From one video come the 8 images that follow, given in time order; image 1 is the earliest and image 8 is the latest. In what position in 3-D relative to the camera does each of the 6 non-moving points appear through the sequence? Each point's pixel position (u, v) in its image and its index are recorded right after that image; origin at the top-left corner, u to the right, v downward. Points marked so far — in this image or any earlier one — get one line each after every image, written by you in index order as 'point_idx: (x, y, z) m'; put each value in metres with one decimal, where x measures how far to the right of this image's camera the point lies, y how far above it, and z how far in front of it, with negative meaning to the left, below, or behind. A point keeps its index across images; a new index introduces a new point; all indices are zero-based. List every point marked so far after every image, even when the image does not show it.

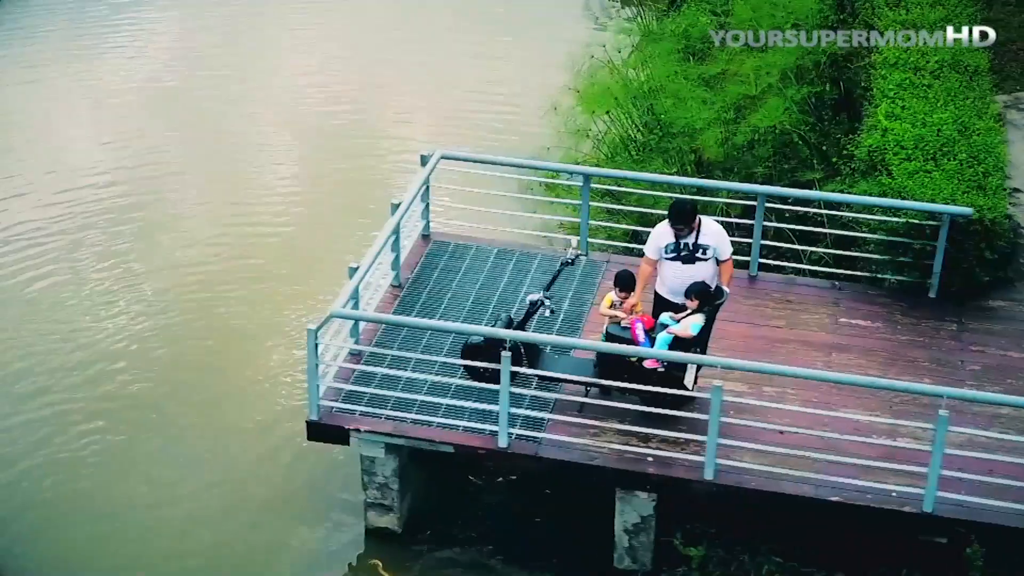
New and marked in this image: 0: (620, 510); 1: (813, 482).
0: (+0.5, -1.0, +7.9) m
1: (+1.3, -0.8, +7.6) m
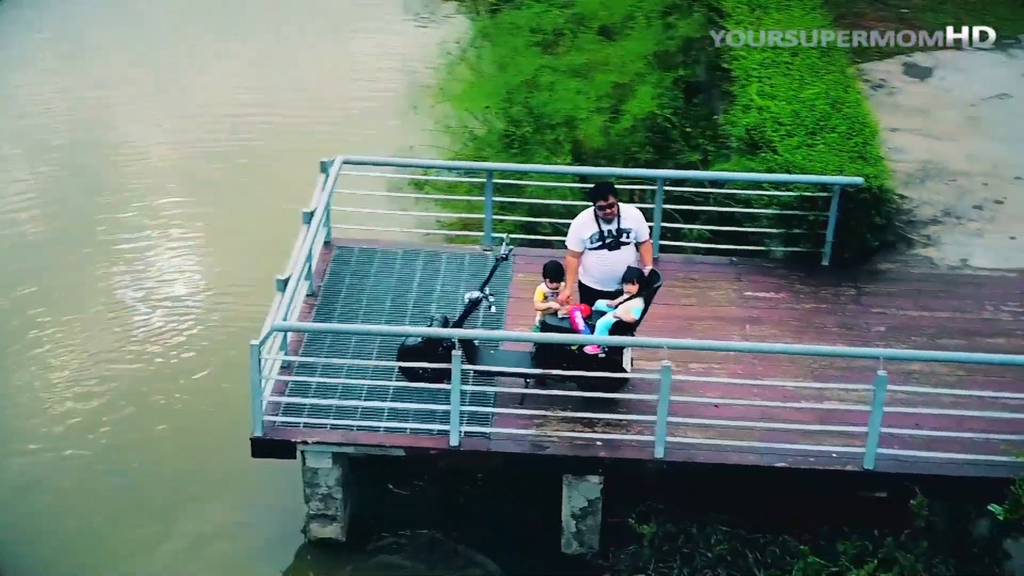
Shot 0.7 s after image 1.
0: (+0.2, -0.9, +8.1) m
1: (+1.1, -0.7, +7.9) m
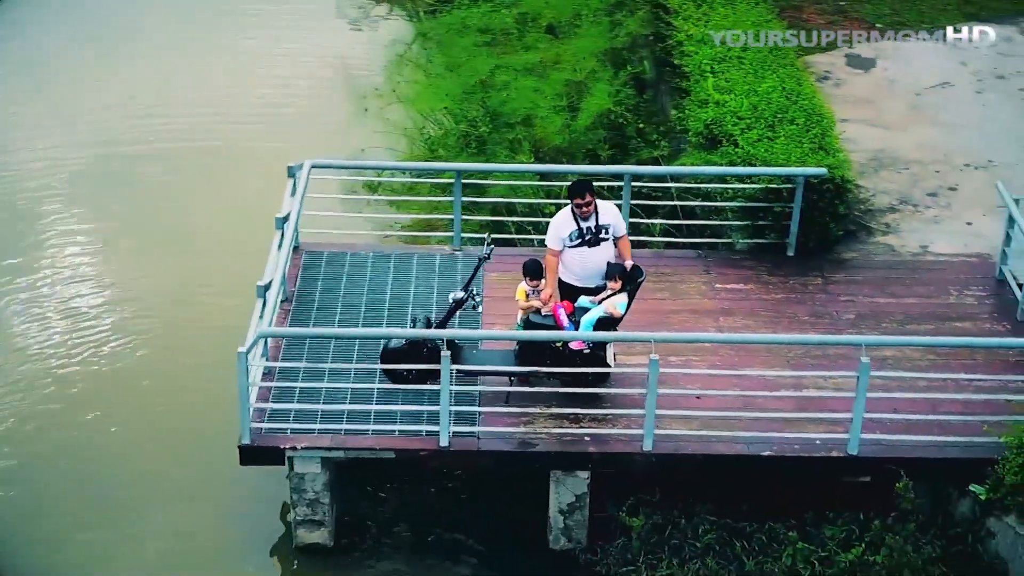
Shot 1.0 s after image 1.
0: (+0.2, -0.9, +8.2) m
1: (+1.0, -0.7, +8.0) m
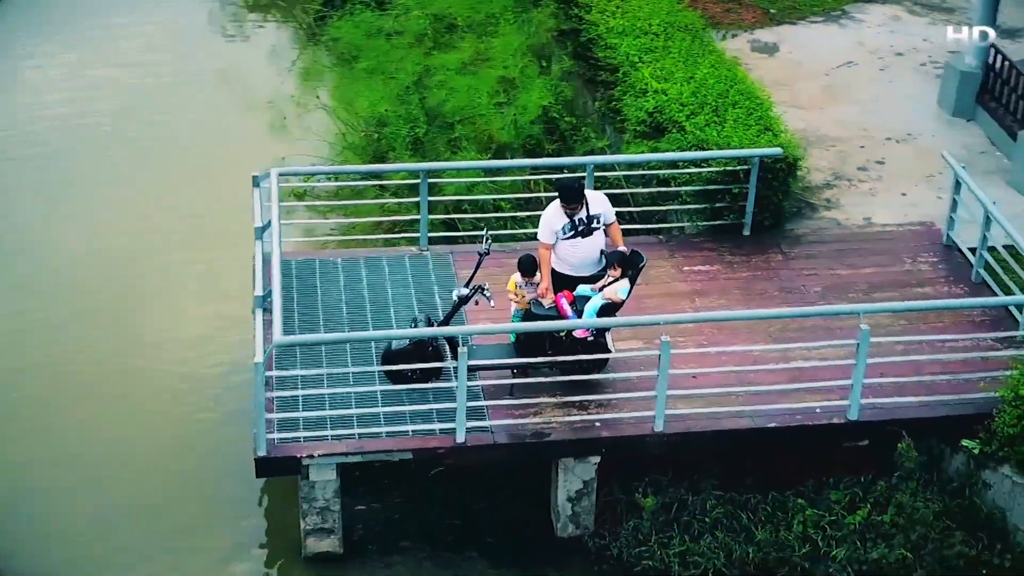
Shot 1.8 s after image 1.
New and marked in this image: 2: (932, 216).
0: (+0.2, -0.9, +8.3) m
1: (+1.1, -0.6, +8.2) m
2: (+2.2, +0.4, +9.7) m
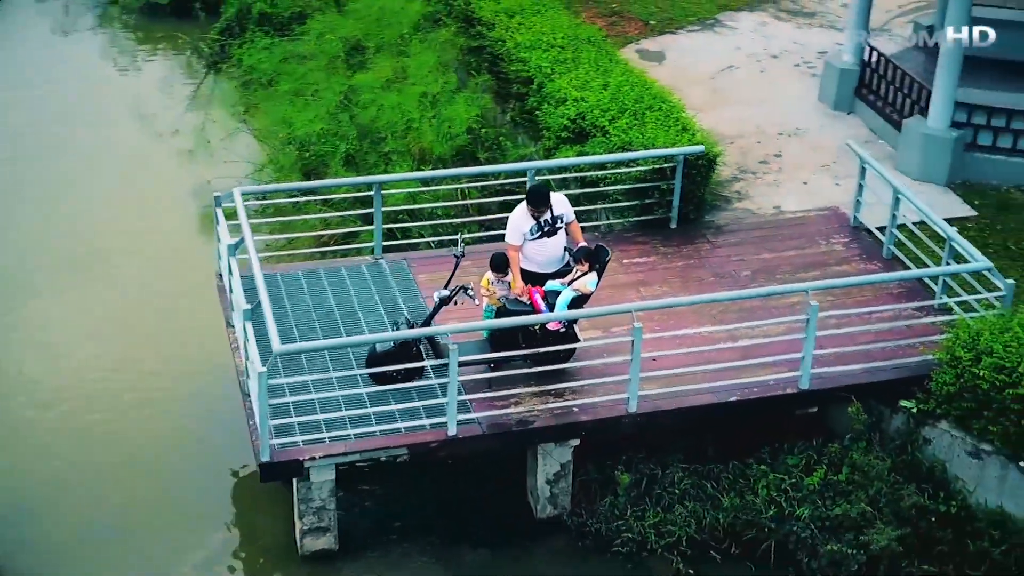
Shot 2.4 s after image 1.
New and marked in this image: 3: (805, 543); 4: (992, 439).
0: (+0.2, -0.9, +8.8) m
1: (+1.0, -0.5, +8.9) m
2: (+1.9, +0.5, +10.5) m
3: (+1.5, -1.3, +8.9) m
4: (+2.4, -0.7, +8.7) m
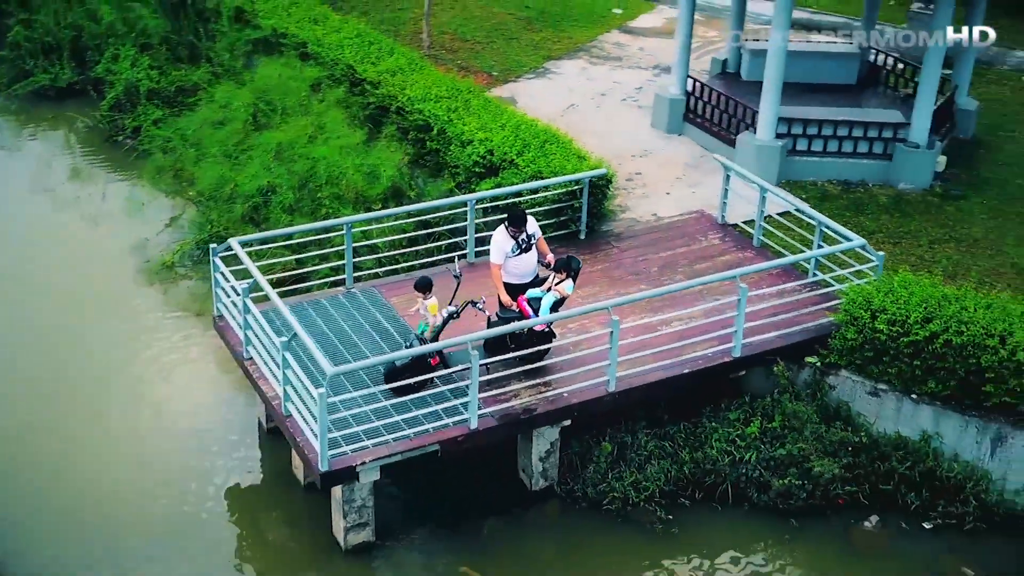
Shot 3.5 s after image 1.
0: (+0.2, -0.9, +10.5) m
1: (+0.9, -0.5, +10.8) m
2: (+1.3, +0.6, +12.6) m
3: (+1.5, -1.2, +10.8) m
4: (+2.3, -0.5, +11.0) m
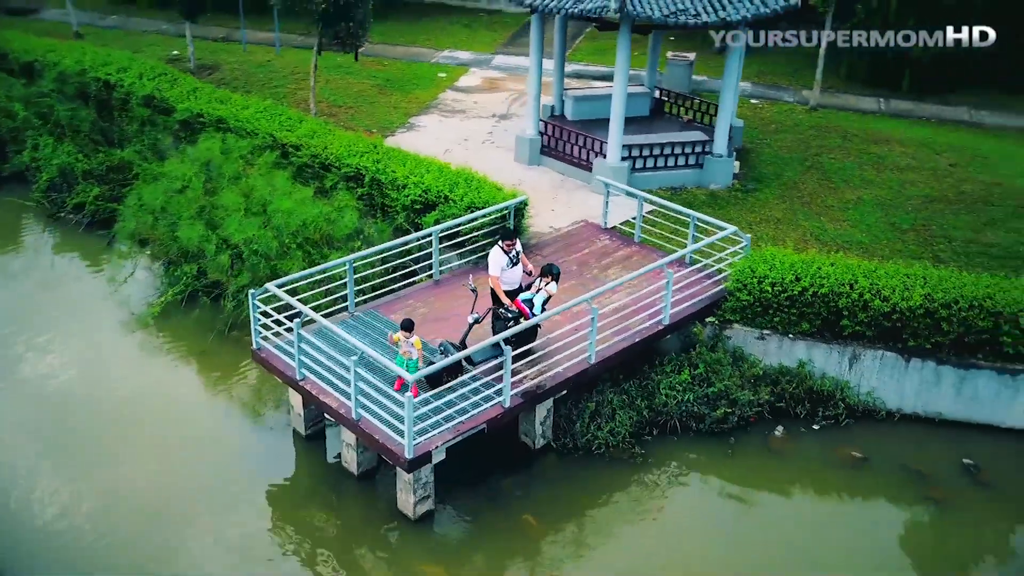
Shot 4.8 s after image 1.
0: (+0.3, -0.9, +13.8) m
1: (+0.8, -0.4, +14.2) m
2: (+0.6, +0.6, +16.1) m
3: (+1.4, -1.0, +14.5) m
4: (+2.1, -0.3, +14.8) m
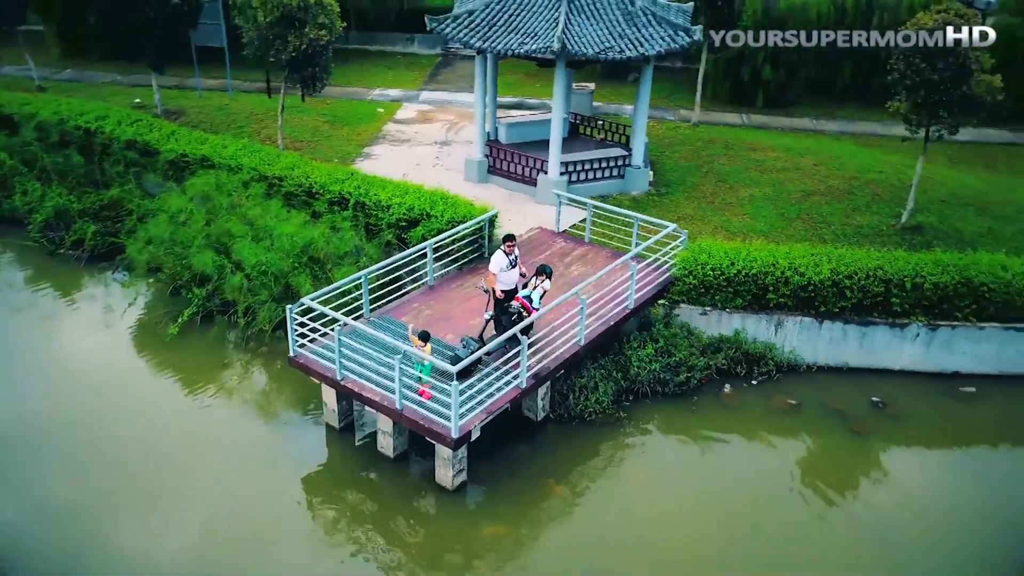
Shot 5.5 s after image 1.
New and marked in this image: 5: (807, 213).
0: (+0.4, -0.8, +16.7) m
1: (+0.8, -0.3, +17.3) m
2: (+0.2, +0.6, +19.0) m
3: (+1.4, -0.9, +17.6) m
4: (+2.0, -0.1, +18.1) m
5: (+3.2, +0.8, +19.8) m
